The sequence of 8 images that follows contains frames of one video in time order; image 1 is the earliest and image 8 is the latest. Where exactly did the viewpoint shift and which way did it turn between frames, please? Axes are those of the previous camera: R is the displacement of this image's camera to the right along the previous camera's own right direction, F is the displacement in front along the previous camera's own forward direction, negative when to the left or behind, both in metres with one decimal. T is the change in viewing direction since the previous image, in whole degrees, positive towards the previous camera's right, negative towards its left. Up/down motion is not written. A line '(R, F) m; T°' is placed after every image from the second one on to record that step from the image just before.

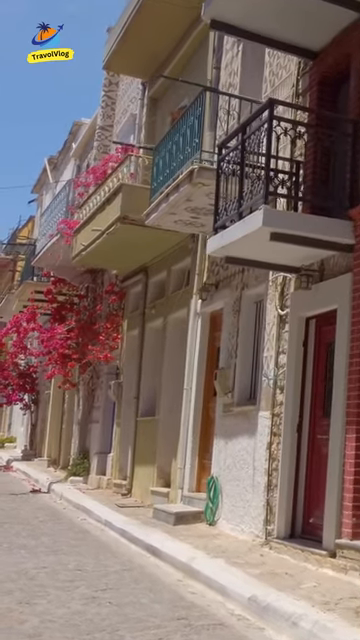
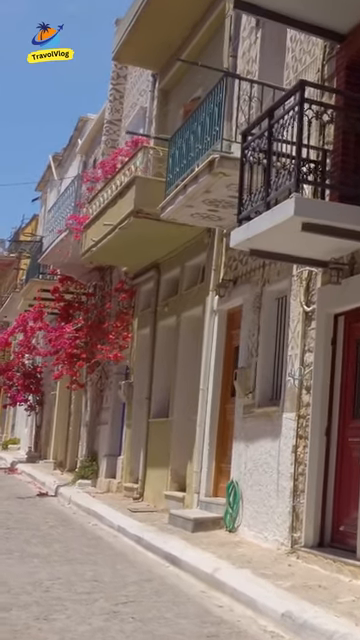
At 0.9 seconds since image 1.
(-0.3, +0.4) m; 0°
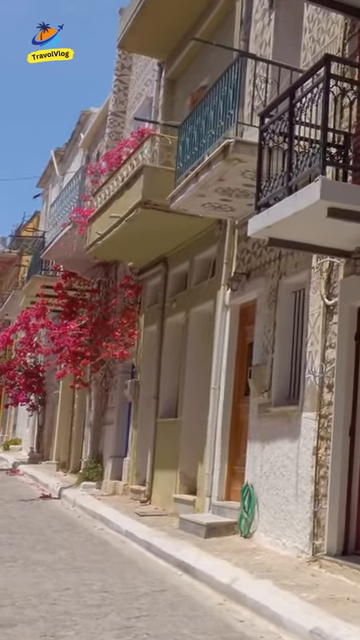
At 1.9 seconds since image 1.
(-0.2, +0.5) m; 0°
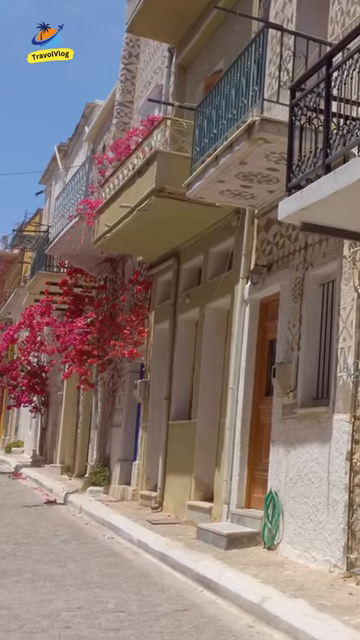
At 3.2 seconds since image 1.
(-0.2, +0.6) m; 0°
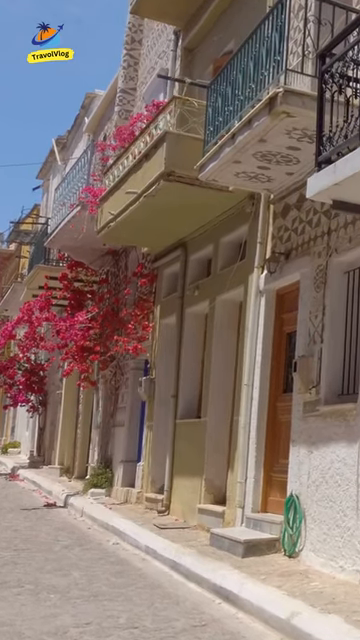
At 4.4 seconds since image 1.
(-0.2, +0.6) m; 0°
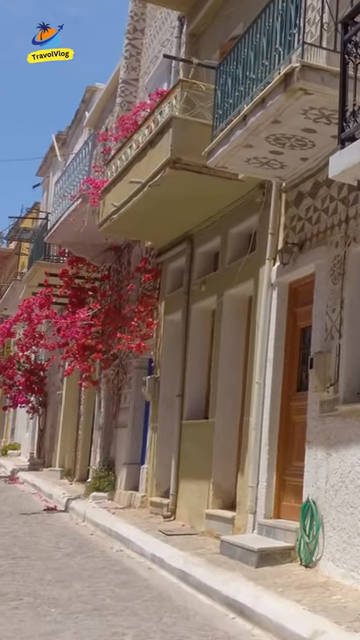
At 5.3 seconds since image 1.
(-0.1, +0.5) m; 0°
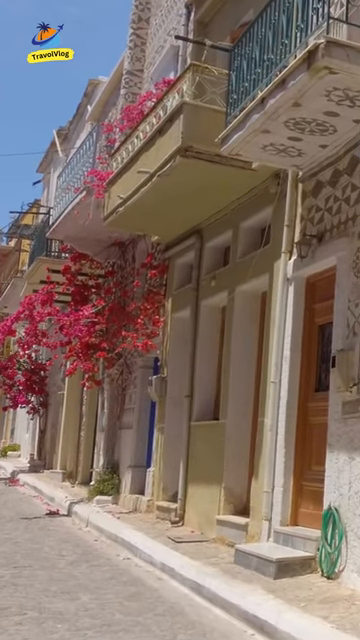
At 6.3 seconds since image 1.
(-0.2, +0.4) m; 0°
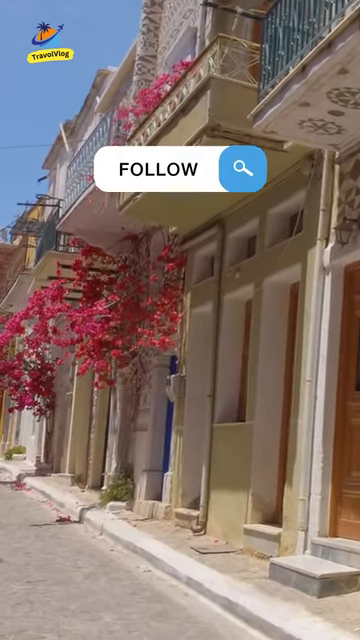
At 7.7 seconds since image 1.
(-0.3, +0.6) m; 0°
